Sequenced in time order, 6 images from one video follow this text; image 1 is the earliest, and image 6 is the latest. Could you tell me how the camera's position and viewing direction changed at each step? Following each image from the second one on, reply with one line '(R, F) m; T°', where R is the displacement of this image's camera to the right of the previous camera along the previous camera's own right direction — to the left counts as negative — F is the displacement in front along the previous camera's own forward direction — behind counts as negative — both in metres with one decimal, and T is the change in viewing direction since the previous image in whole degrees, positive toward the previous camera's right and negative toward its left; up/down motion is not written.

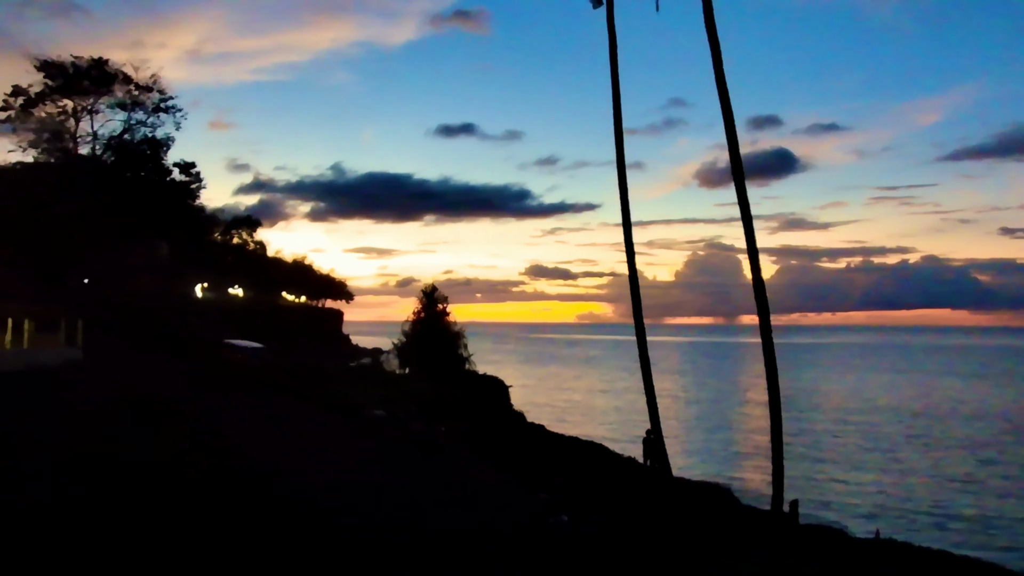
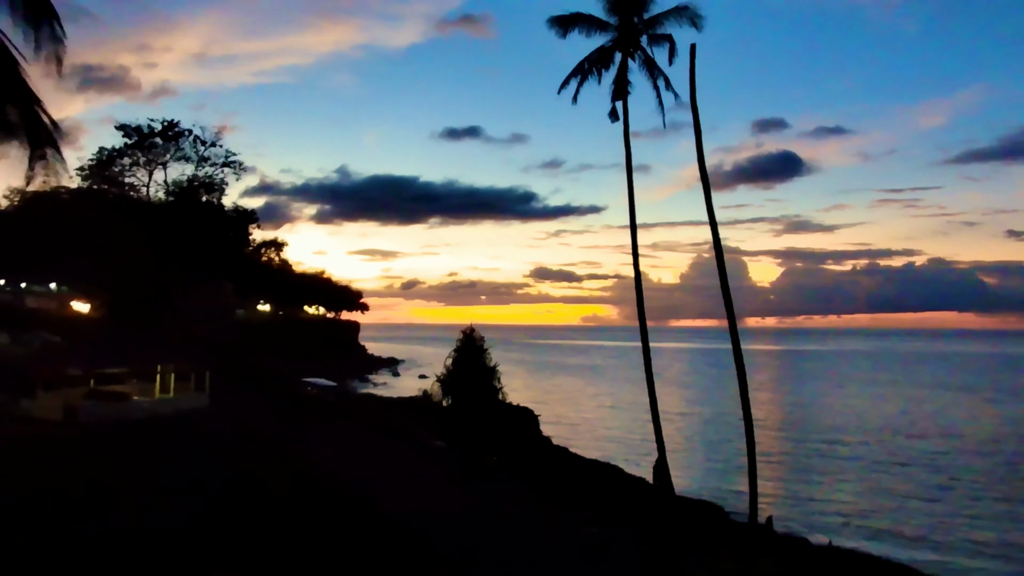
(-0.5, -2.8) m; 0°
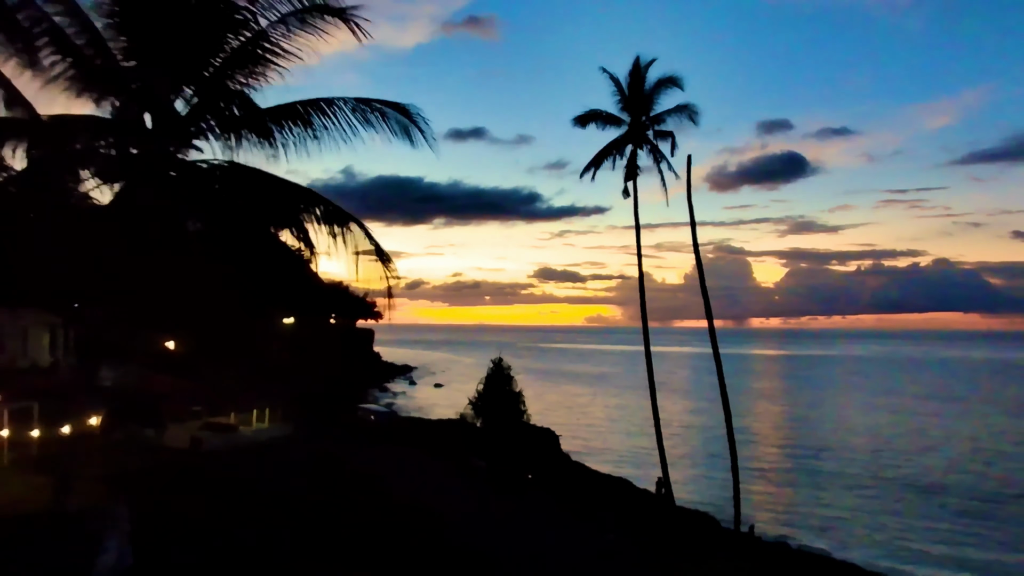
(-0.5, -2.9) m; 0°
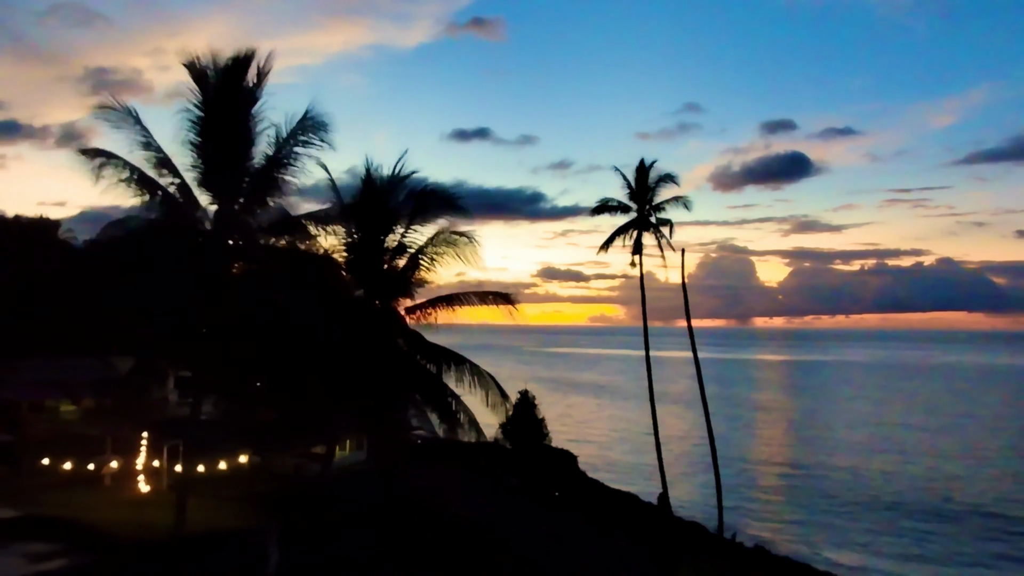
(-0.6, -4.0) m; 0°
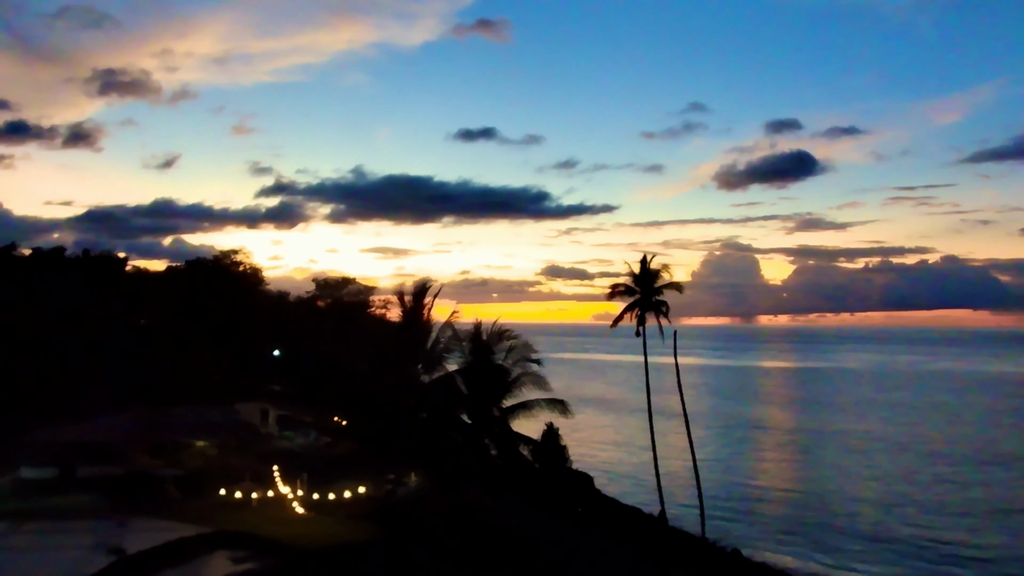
(-0.9, -6.2) m; 0°
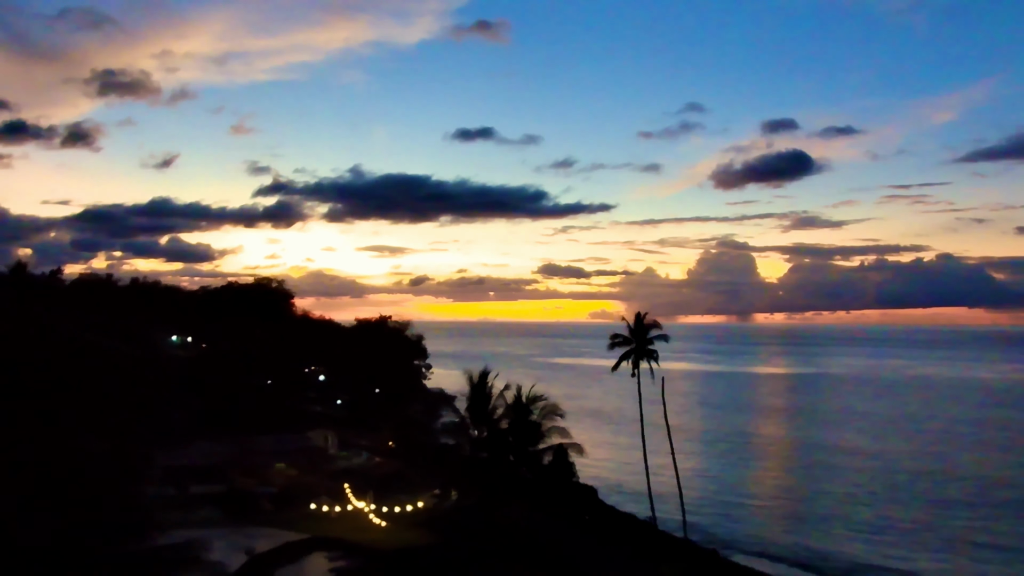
(-0.9, -6.3) m; 0°
